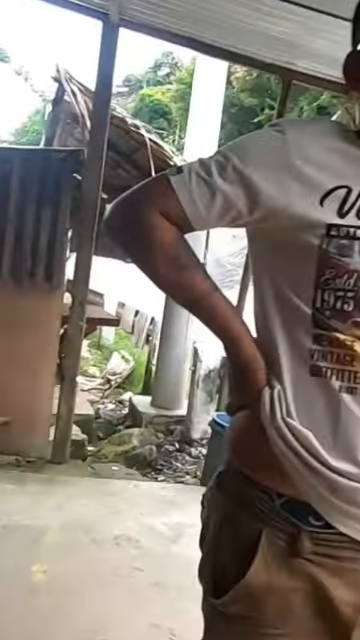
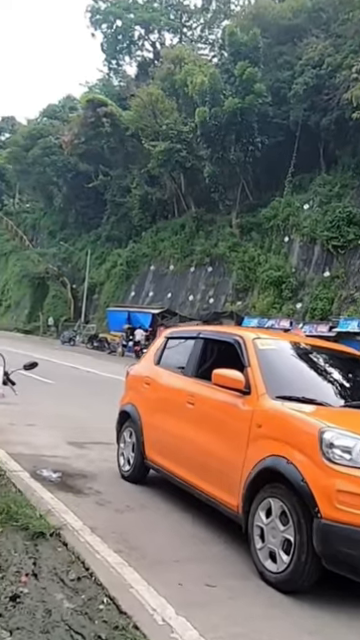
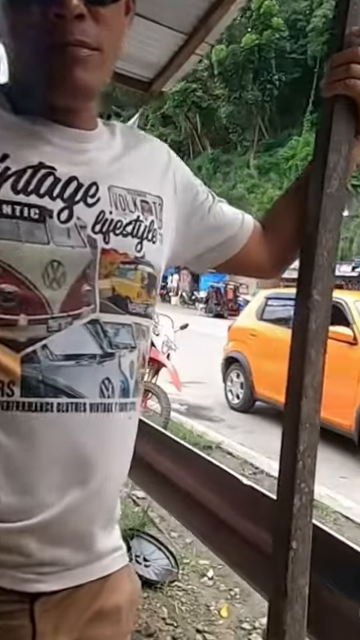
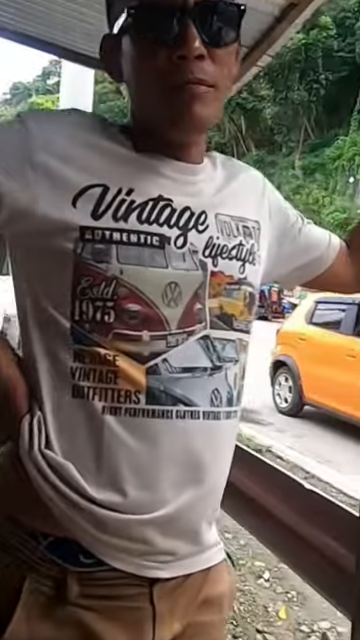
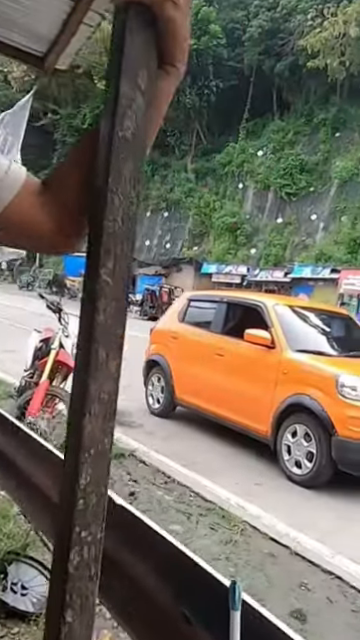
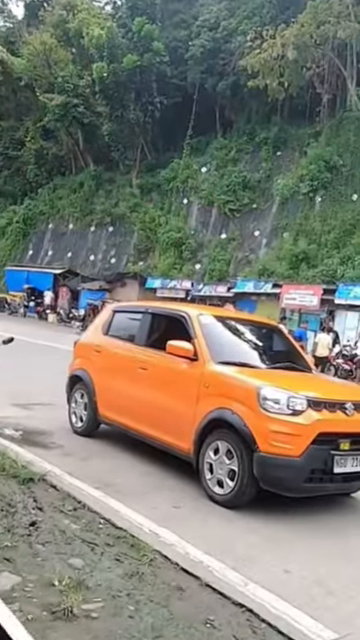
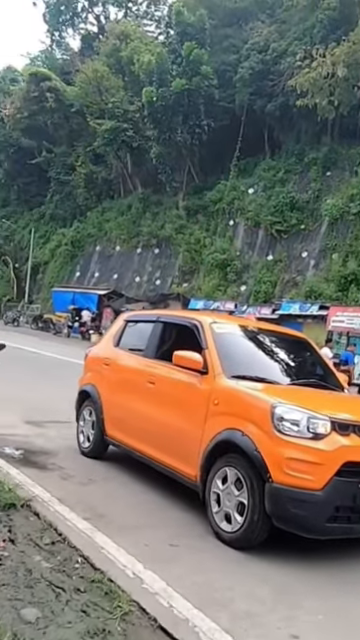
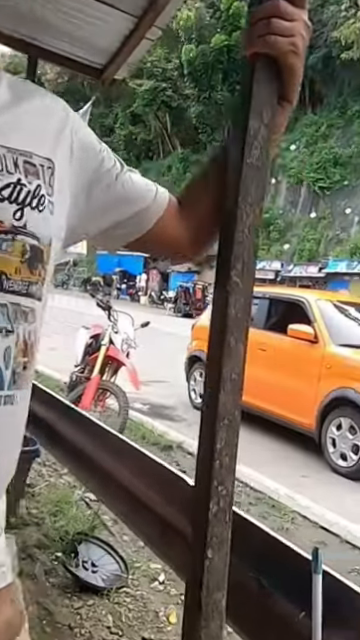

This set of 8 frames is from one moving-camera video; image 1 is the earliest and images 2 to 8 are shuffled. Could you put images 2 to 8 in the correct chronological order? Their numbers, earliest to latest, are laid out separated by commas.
4, 3, 8, 5, 6, 7, 2
